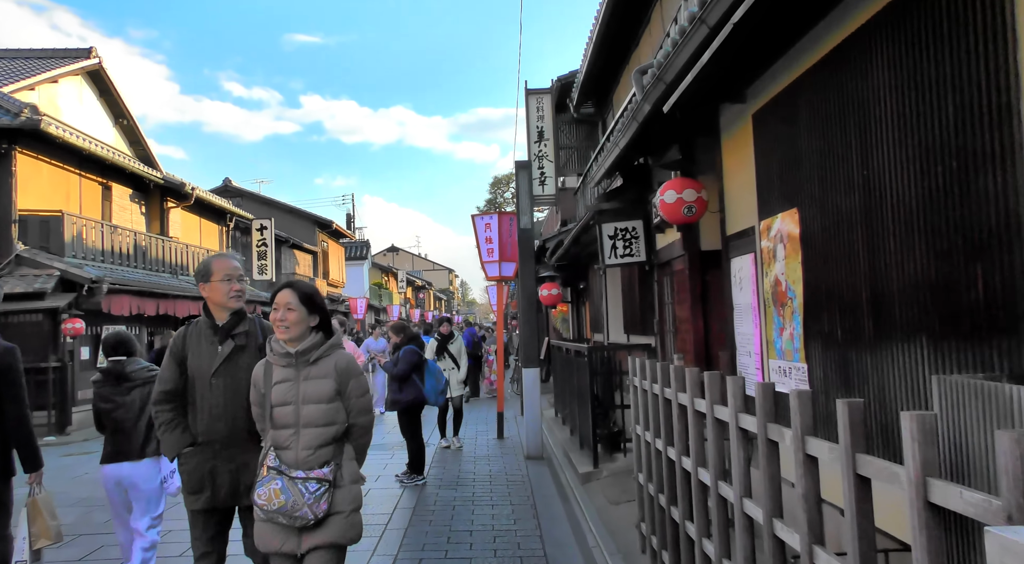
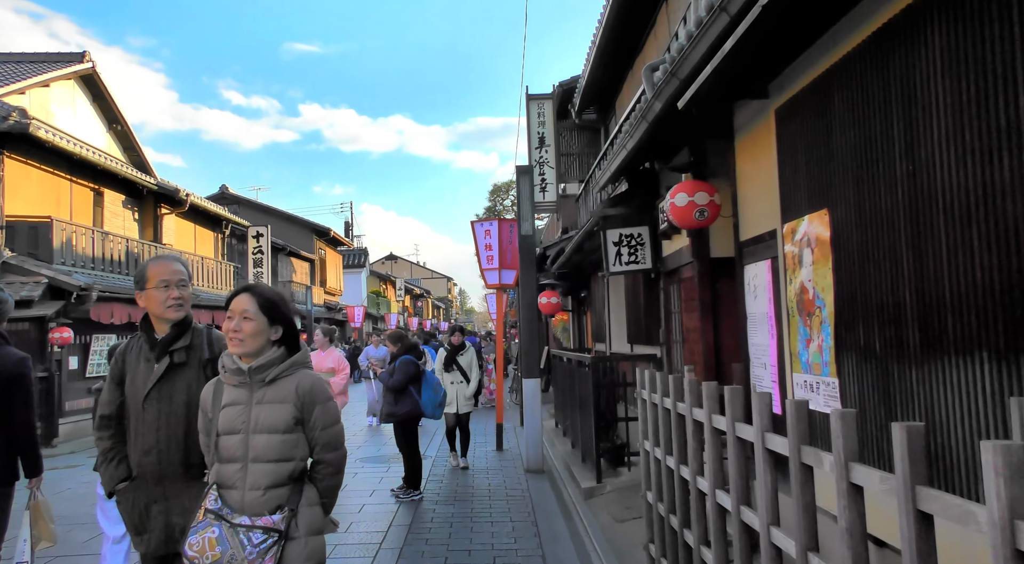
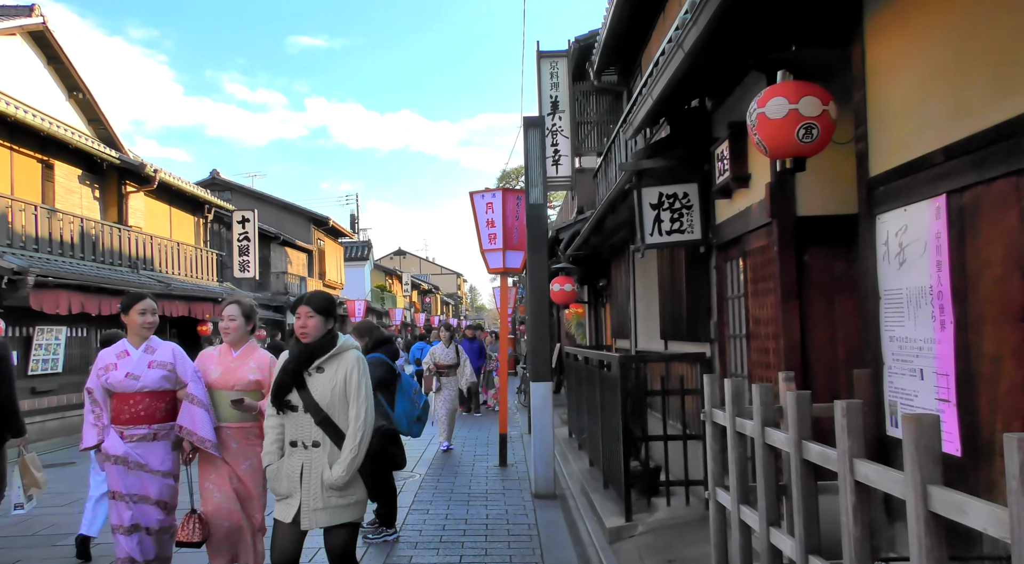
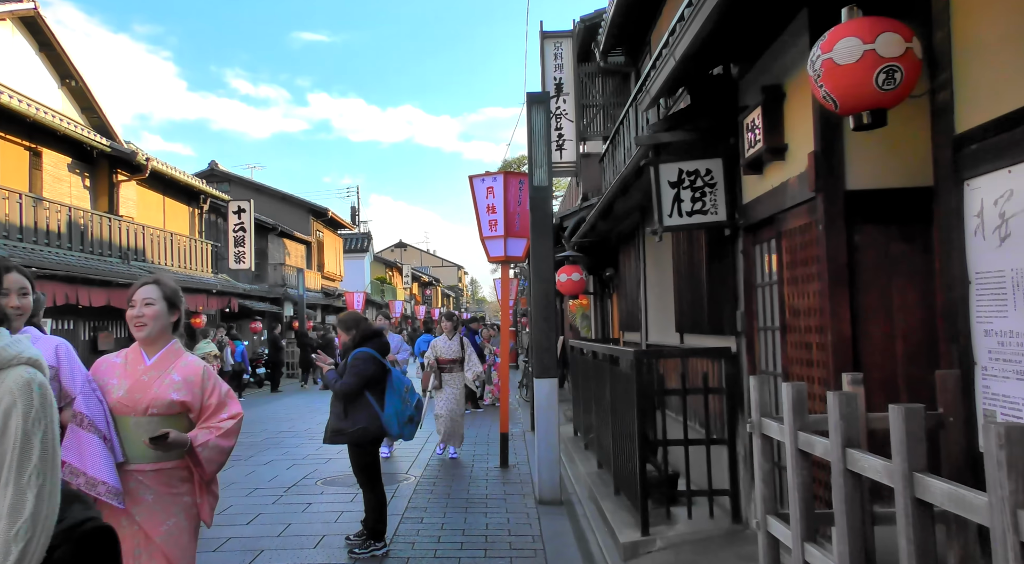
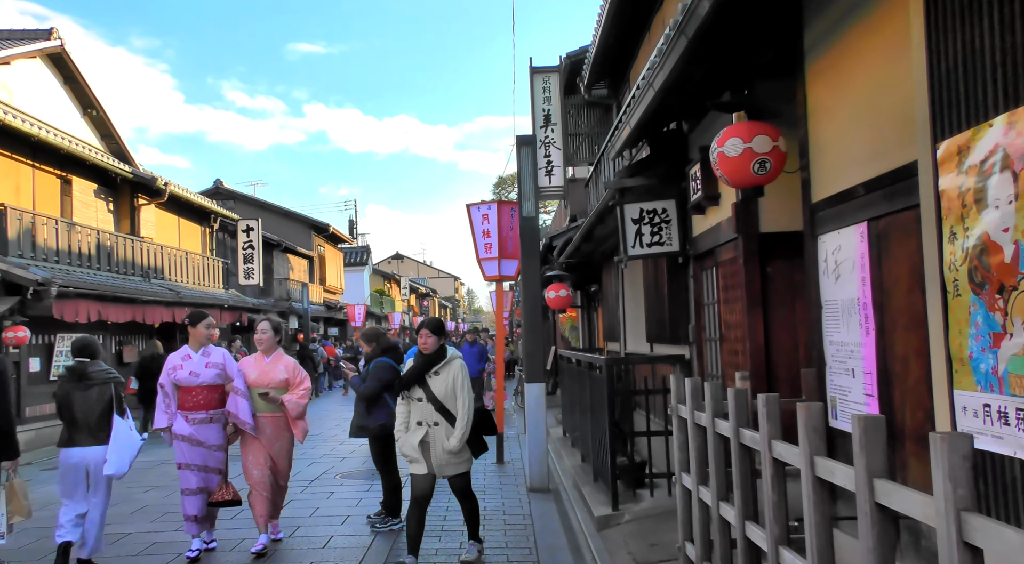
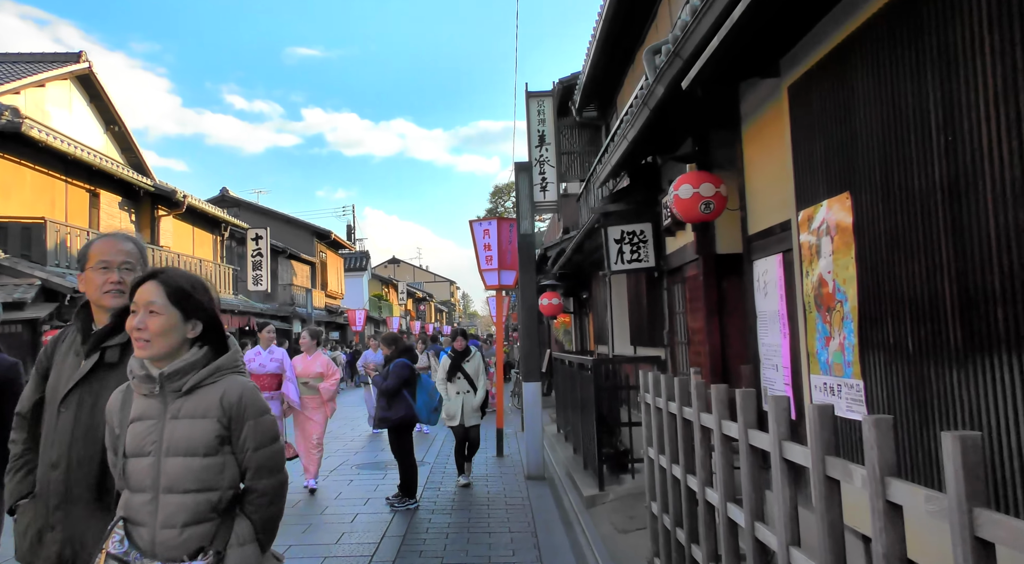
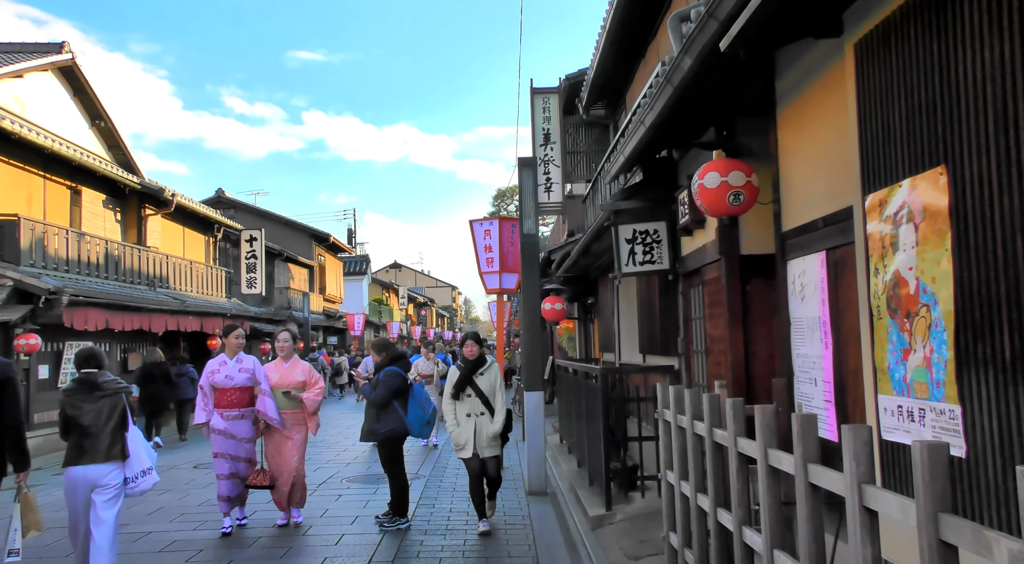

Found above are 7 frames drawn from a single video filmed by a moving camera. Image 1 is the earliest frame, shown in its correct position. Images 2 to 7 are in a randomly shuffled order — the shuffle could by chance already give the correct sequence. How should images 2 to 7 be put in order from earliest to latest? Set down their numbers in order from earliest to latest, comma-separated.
2, 6, 7, 5, 3, 4
